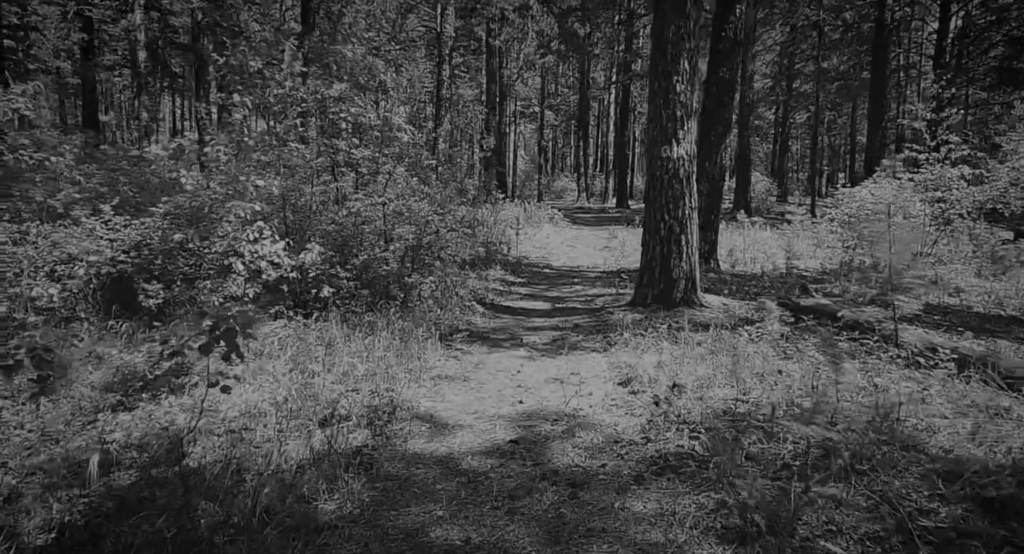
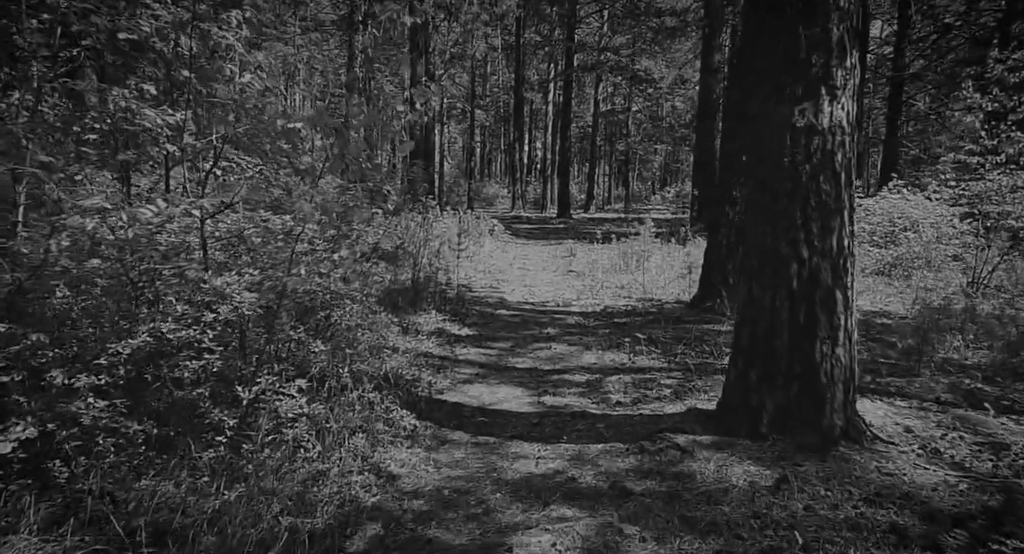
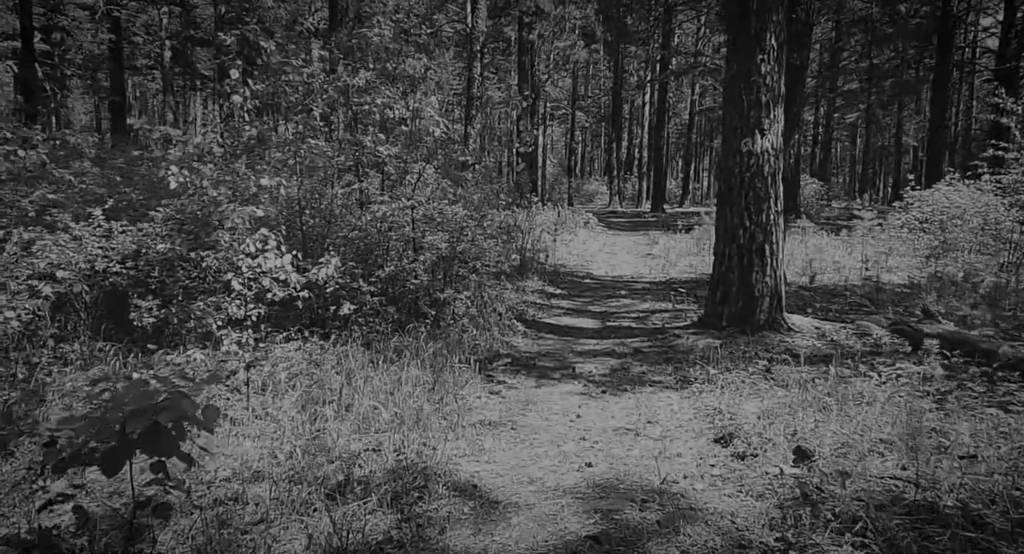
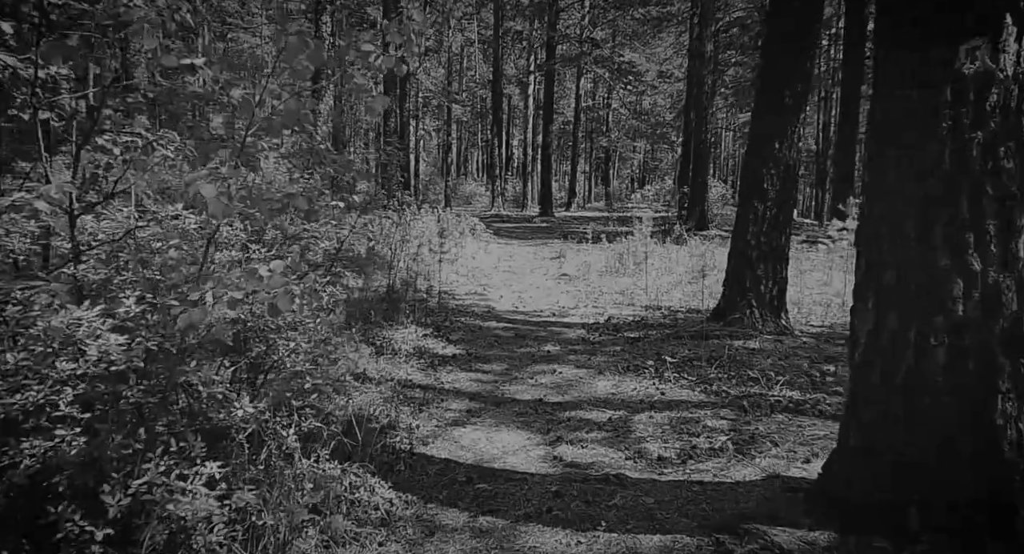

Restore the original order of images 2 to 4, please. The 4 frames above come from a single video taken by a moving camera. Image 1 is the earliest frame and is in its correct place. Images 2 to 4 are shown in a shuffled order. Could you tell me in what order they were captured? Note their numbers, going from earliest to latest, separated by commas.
3, 2, 4
